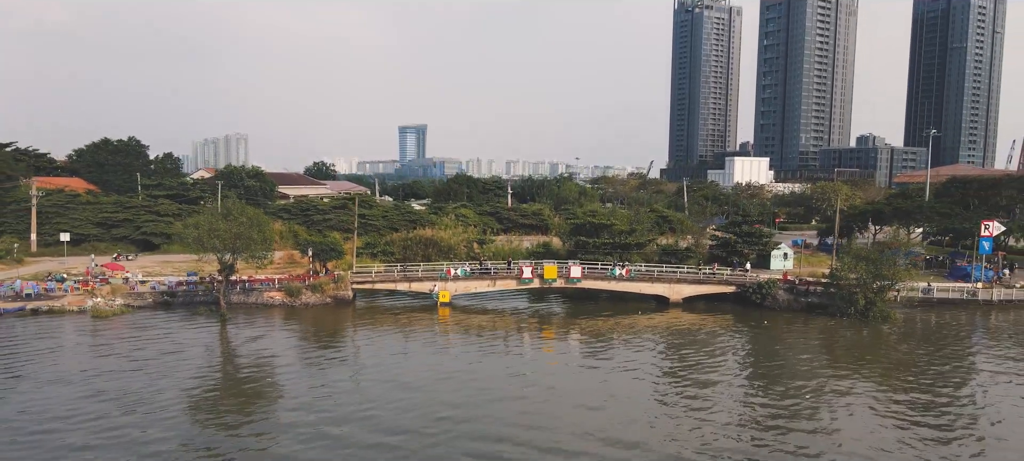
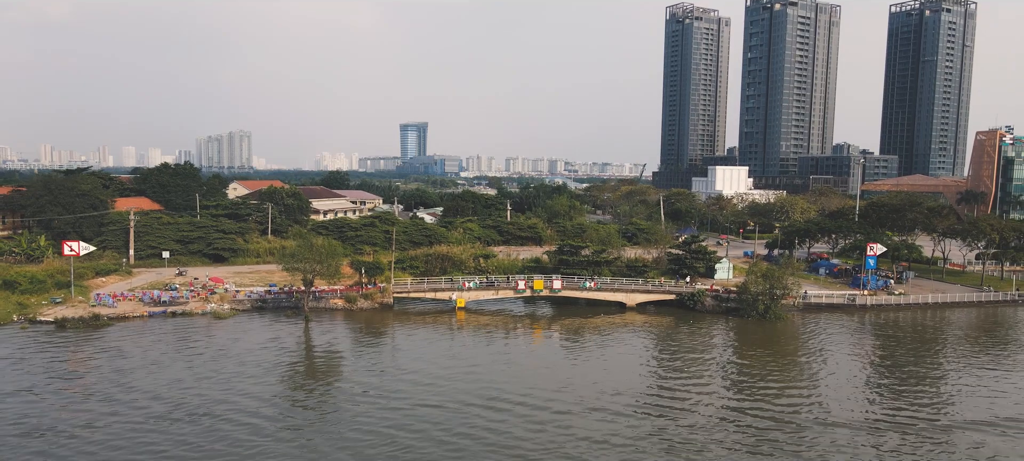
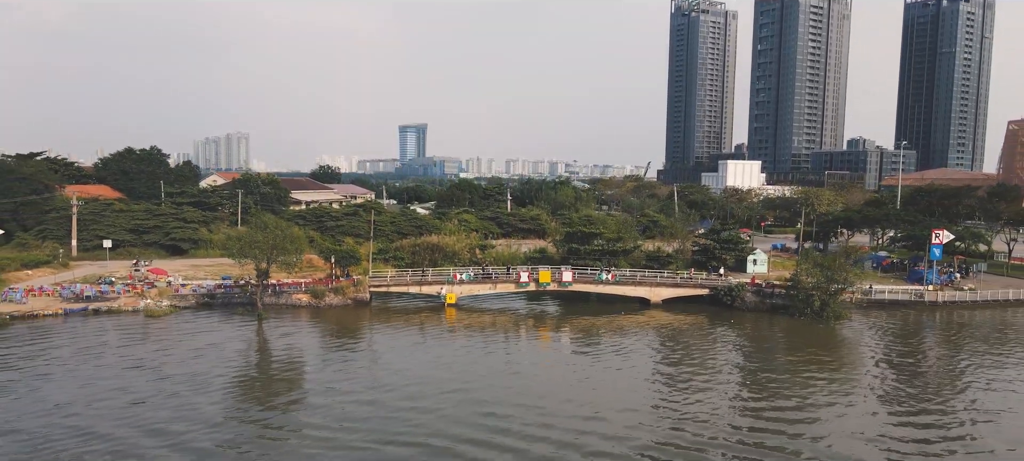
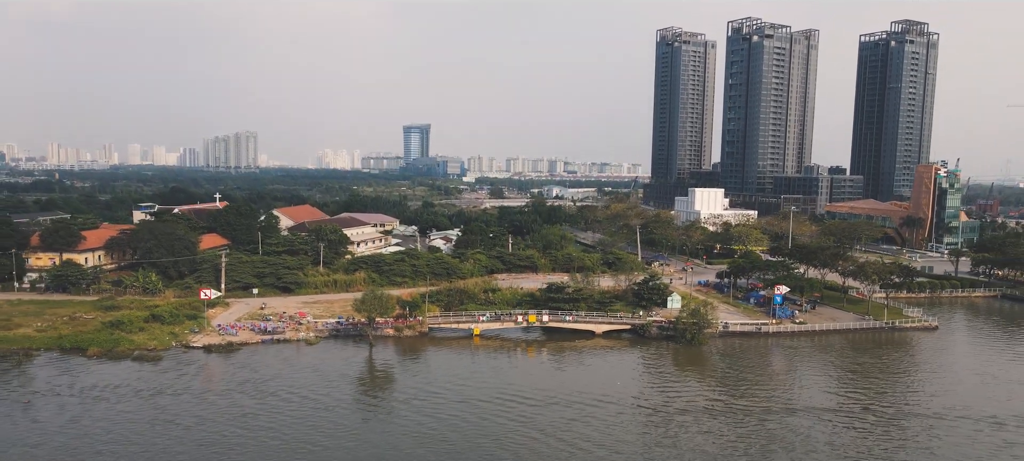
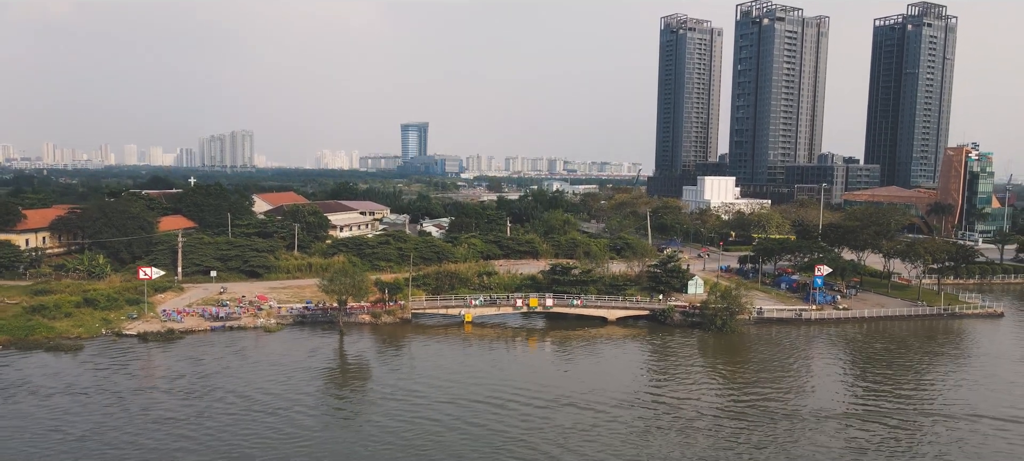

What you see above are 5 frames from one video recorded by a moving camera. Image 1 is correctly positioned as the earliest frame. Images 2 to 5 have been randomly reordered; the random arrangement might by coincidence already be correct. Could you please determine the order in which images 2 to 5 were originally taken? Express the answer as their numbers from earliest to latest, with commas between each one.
3, 2, 5, 4
